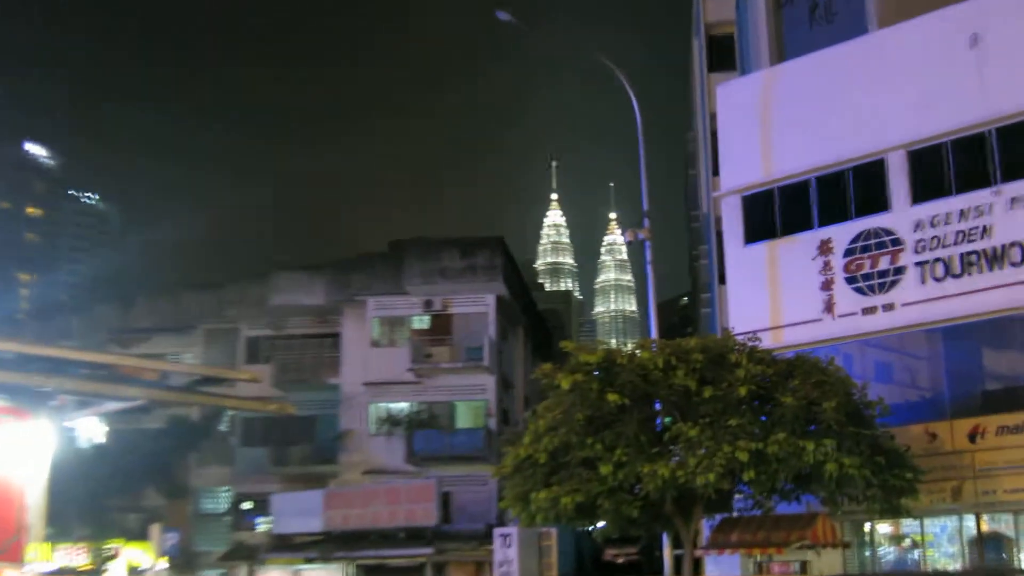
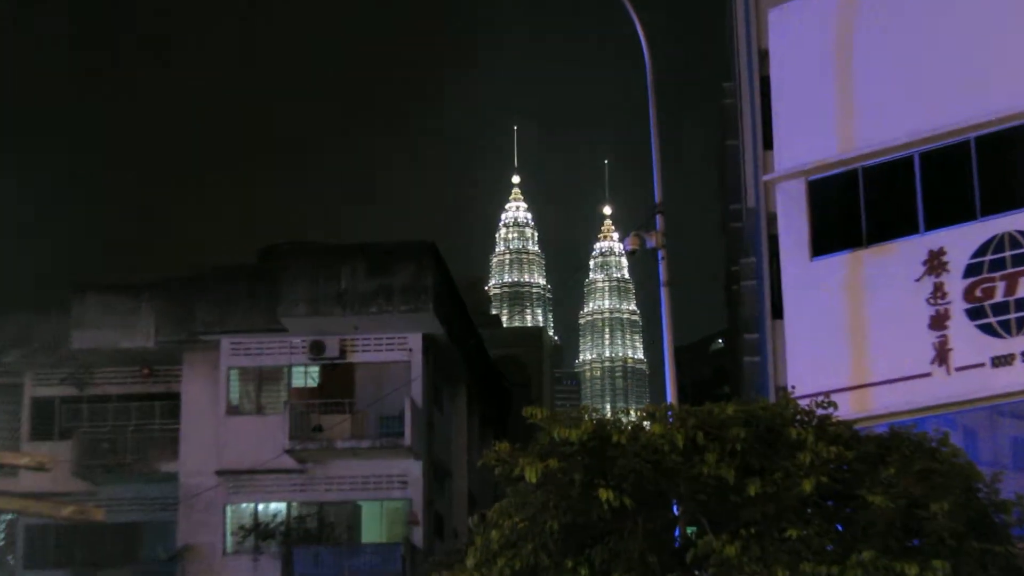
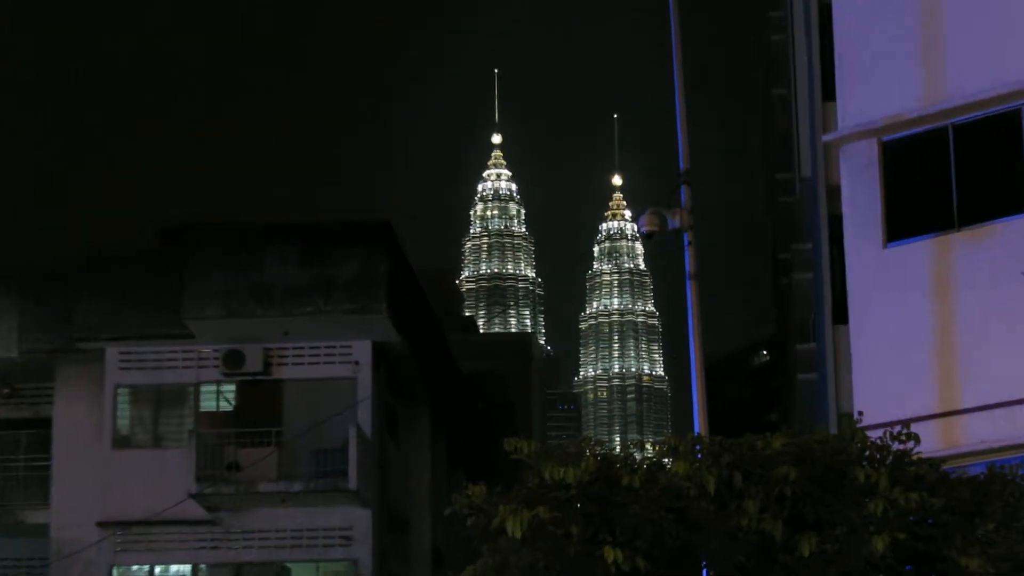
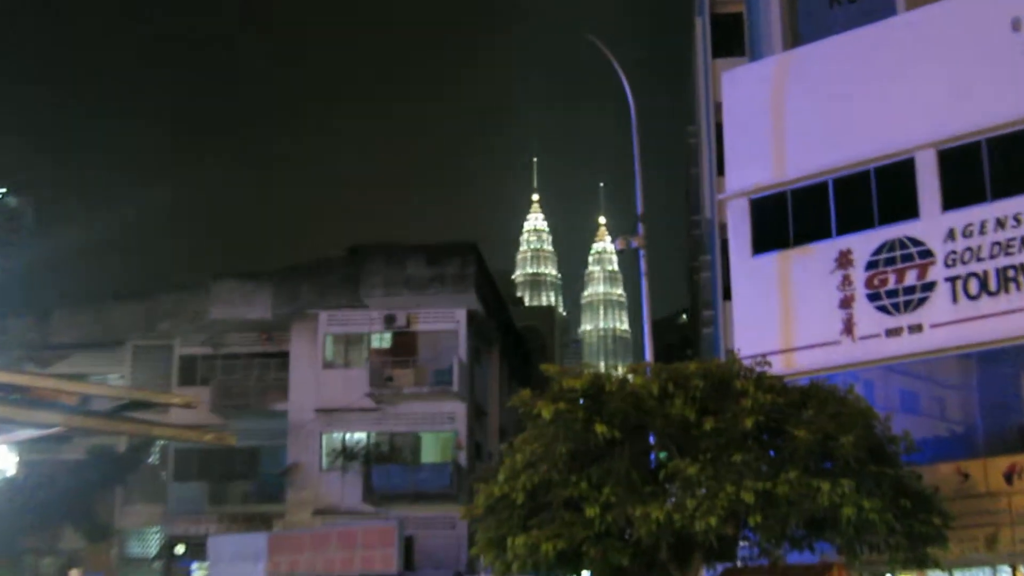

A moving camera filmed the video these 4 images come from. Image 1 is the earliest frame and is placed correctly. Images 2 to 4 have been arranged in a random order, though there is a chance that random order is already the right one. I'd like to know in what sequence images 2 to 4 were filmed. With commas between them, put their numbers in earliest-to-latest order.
4, 2, 3
